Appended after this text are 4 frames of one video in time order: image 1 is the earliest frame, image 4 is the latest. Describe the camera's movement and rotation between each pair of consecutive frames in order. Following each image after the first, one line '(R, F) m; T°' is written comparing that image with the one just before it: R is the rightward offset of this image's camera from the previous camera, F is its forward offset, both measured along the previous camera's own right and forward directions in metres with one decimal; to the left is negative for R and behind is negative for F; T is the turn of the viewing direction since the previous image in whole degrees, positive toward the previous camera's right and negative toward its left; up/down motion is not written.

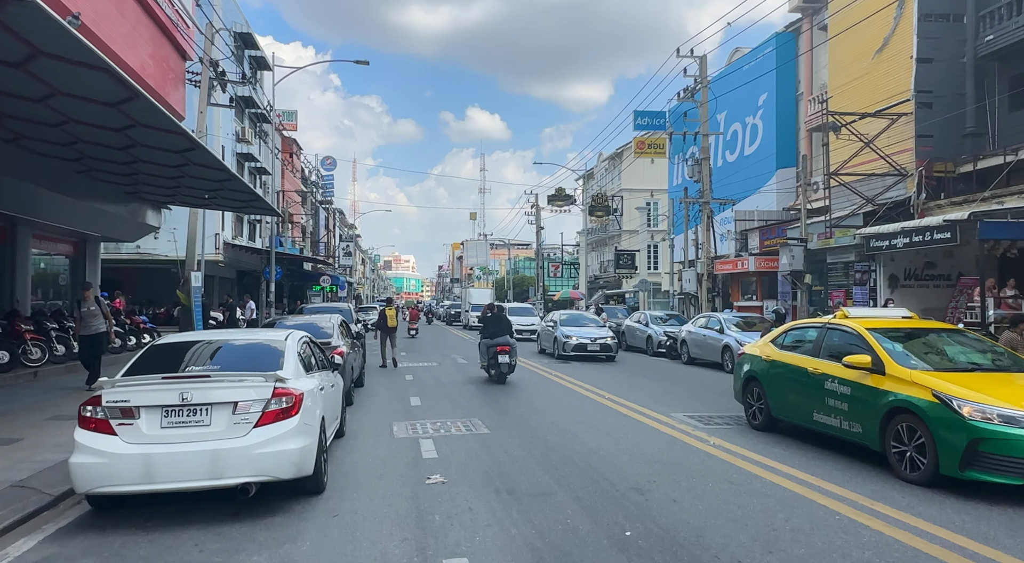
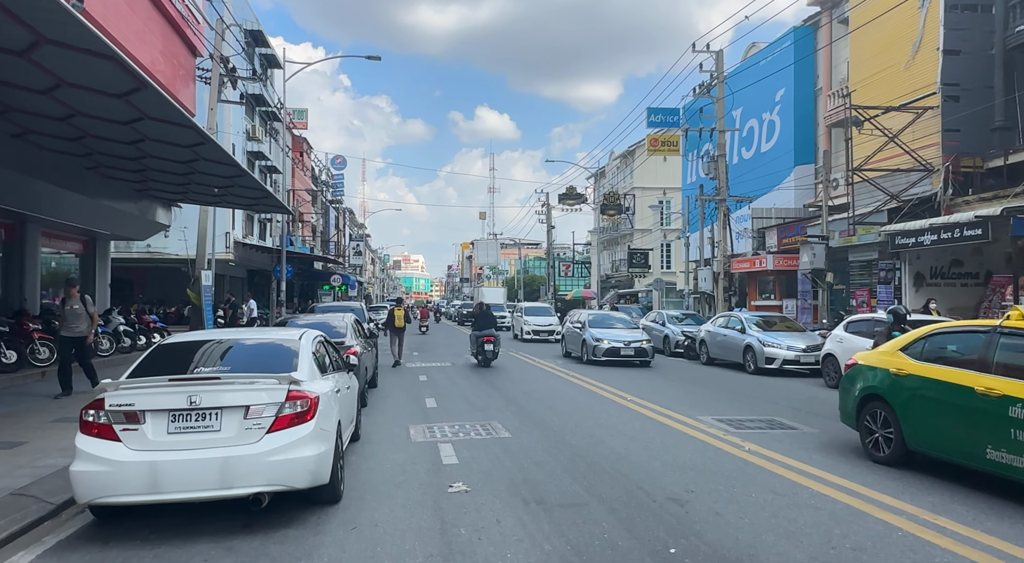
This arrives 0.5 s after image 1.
(-0.2, +0.4) m; -1°
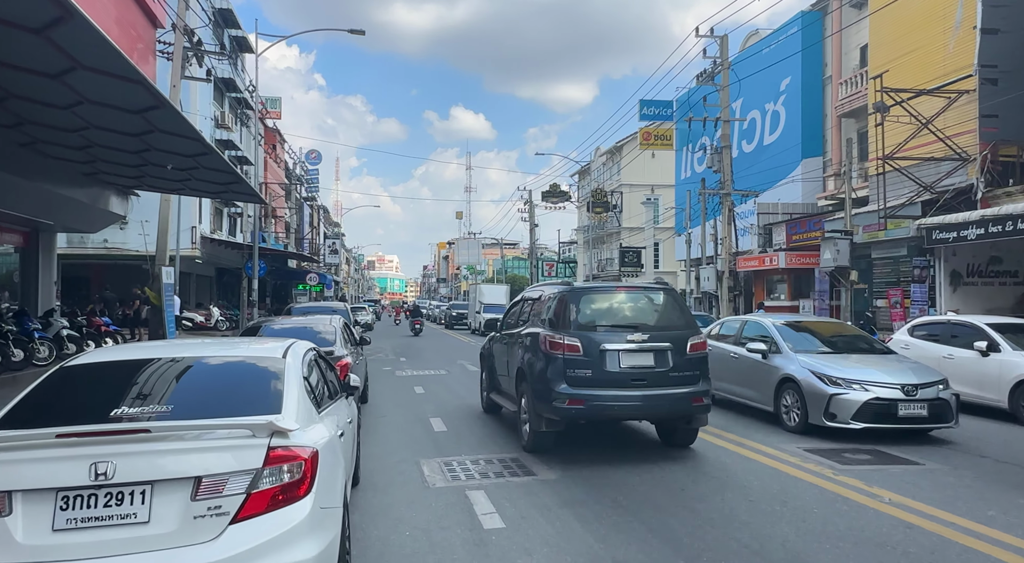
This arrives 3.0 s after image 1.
(-0.7, +1.9) m; +2°
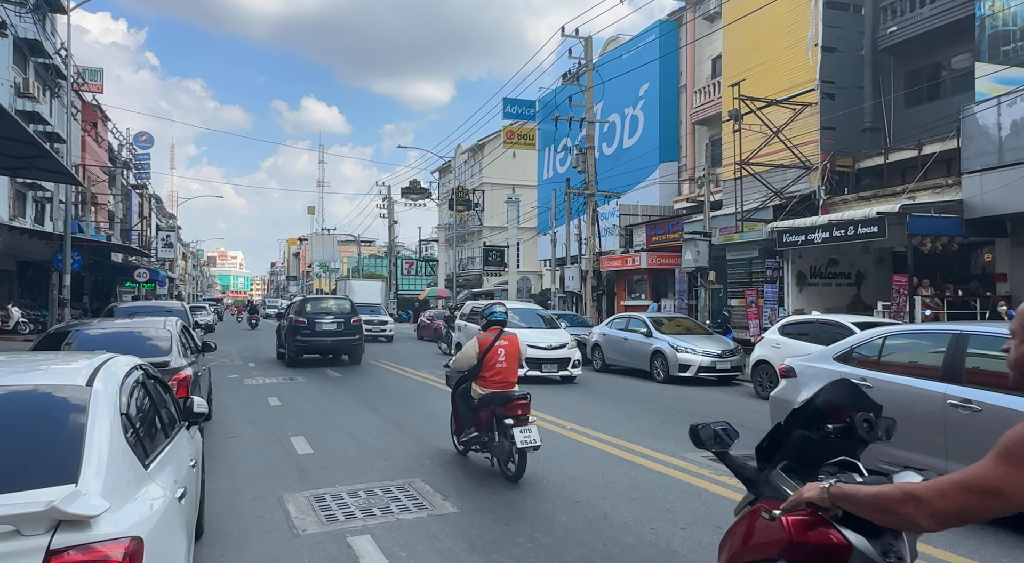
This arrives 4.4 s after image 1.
(-0.3, +1.0) m; +13°
